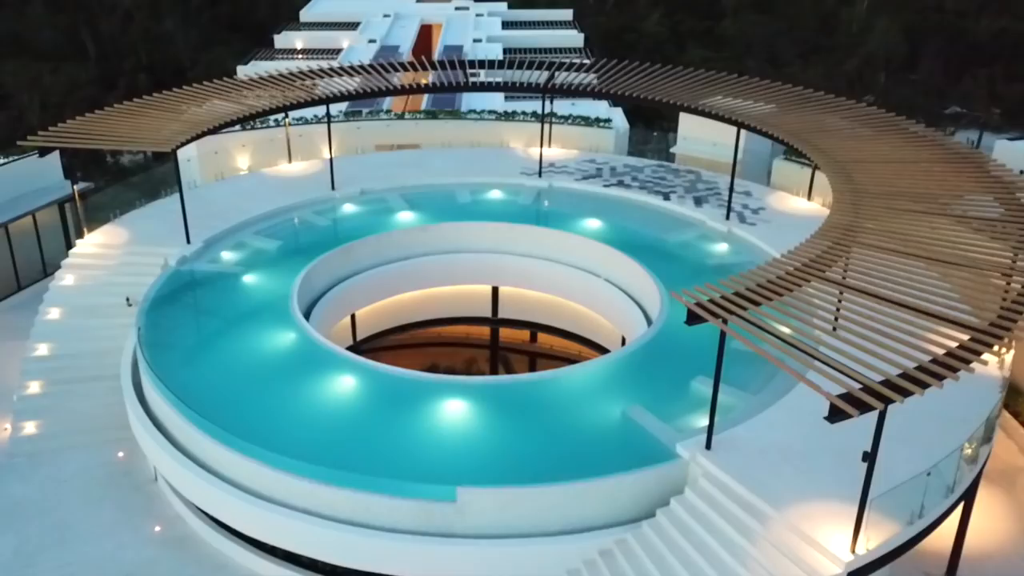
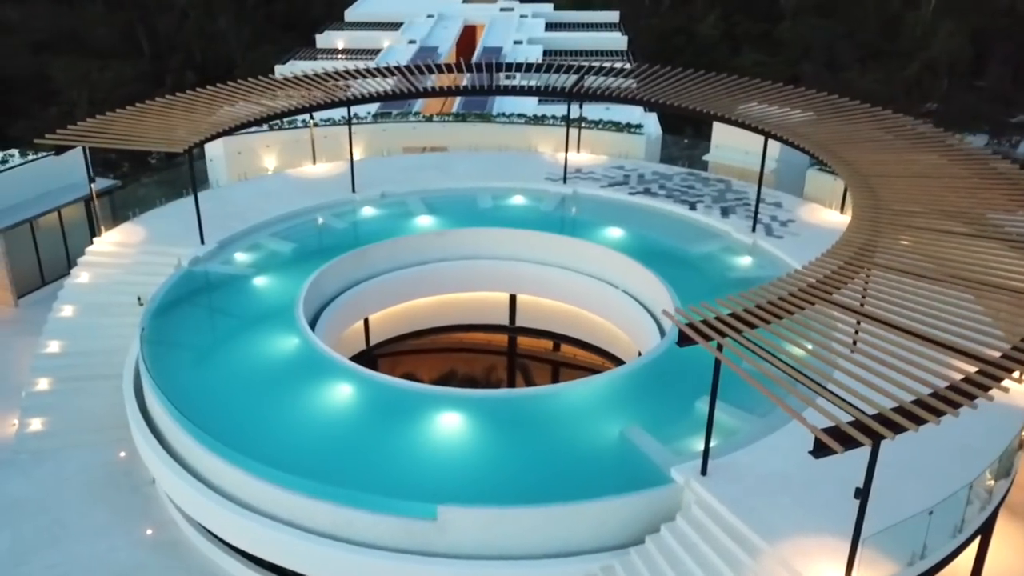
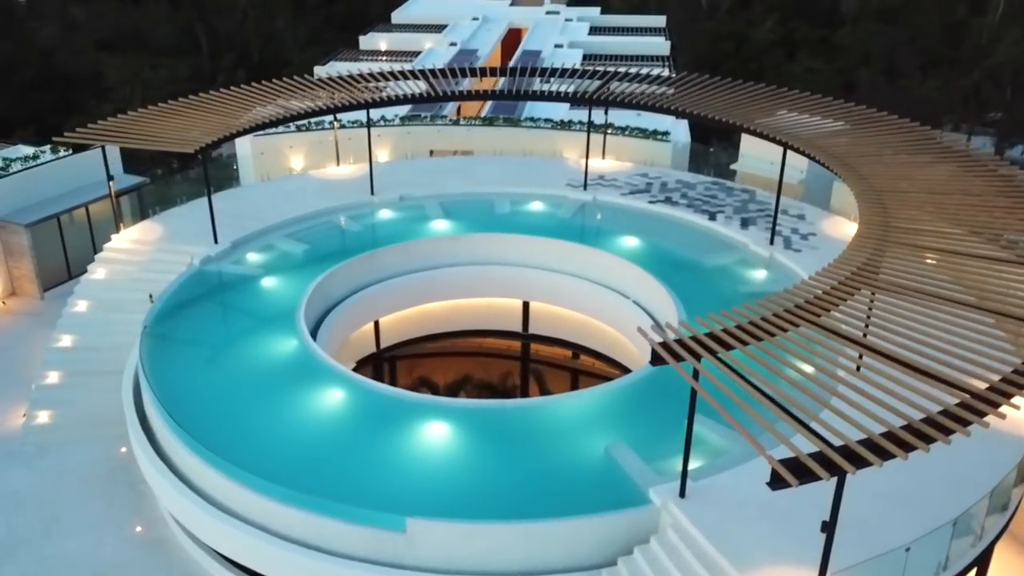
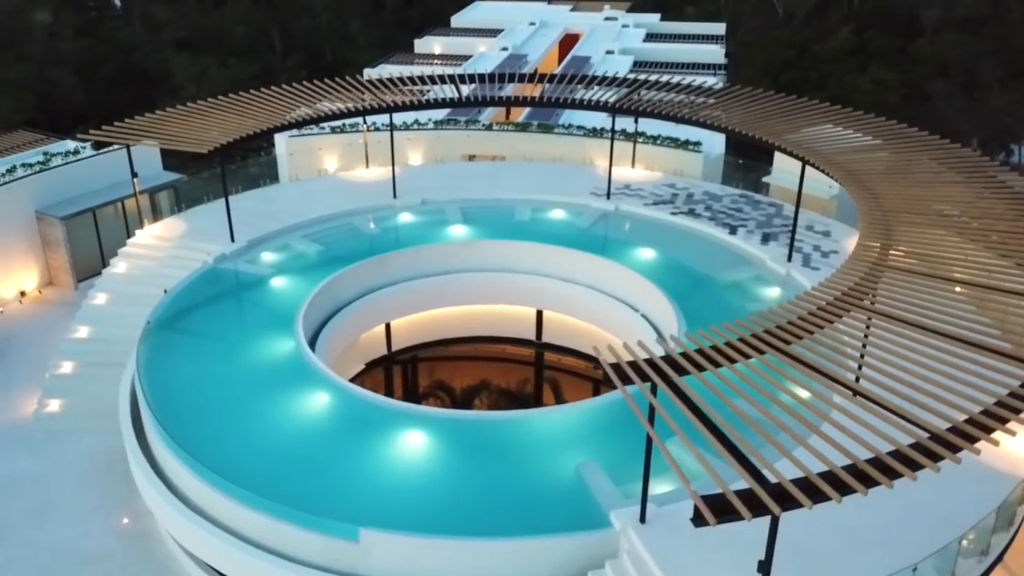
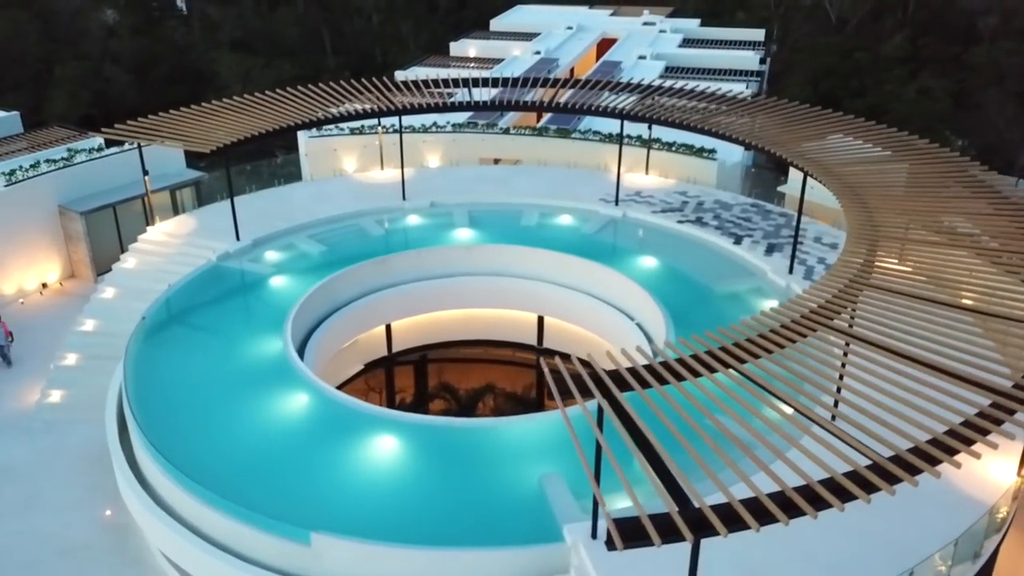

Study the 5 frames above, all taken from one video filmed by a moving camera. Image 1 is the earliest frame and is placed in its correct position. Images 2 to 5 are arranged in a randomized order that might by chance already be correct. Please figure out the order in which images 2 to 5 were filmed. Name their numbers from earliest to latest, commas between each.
2, 3, 4, 5
